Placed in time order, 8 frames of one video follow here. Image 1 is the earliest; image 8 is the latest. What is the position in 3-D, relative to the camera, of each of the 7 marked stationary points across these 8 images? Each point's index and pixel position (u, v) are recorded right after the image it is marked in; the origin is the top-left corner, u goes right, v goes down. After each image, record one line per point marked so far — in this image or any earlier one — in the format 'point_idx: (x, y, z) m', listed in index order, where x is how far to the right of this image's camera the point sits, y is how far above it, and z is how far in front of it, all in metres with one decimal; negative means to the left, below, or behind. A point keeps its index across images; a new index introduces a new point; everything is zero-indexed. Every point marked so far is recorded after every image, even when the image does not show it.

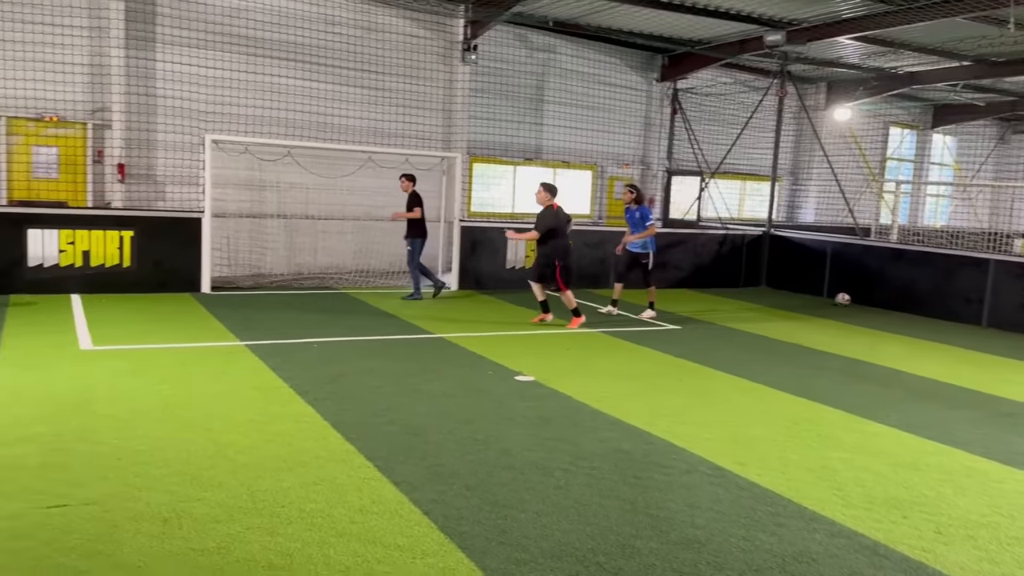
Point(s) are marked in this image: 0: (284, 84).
0: (-3.1, +2.8, +11.6) m
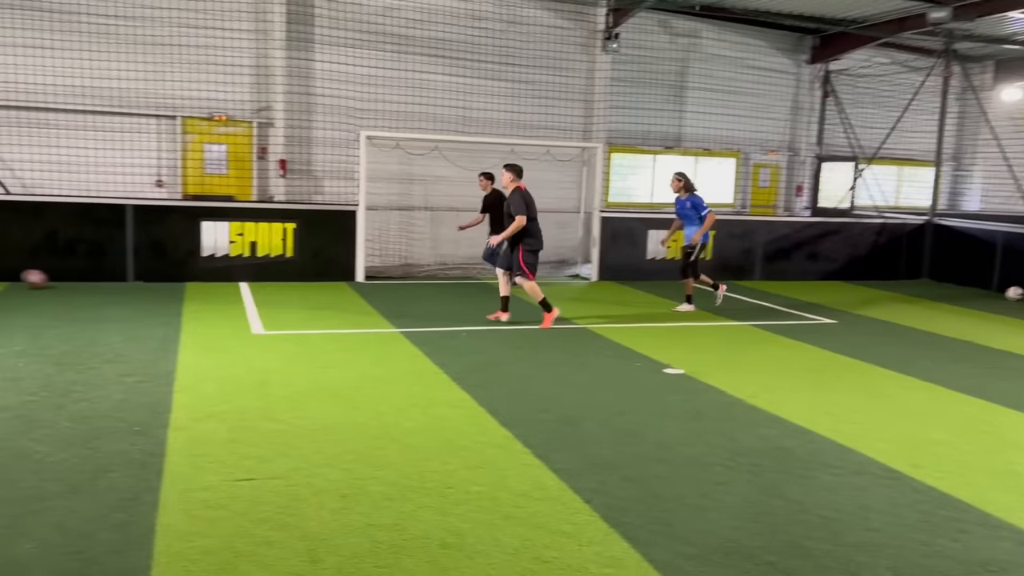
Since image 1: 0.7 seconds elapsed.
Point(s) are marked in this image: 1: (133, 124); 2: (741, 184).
0: (-1.1, +2.9, +11.9) m
1: (-4.7, +2.0, +10.6) m
2: (+4.1, +1.9, +15.3) m
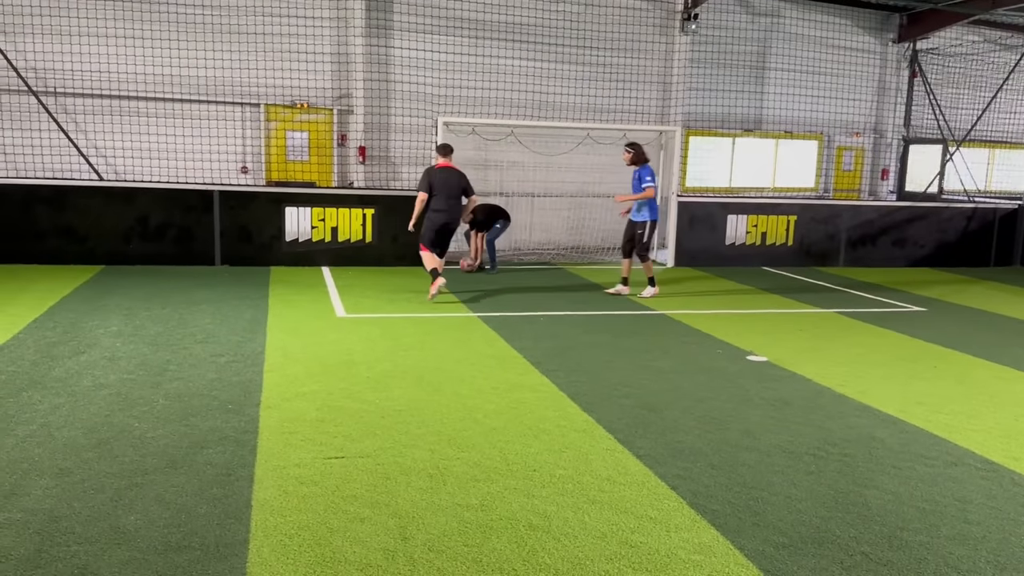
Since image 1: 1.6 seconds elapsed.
0: (-0.1, +3.1, +11.9) m
1: (-3.8, +2.2, +10.9) m
2: (+5.4, +2.1, +14.8) m
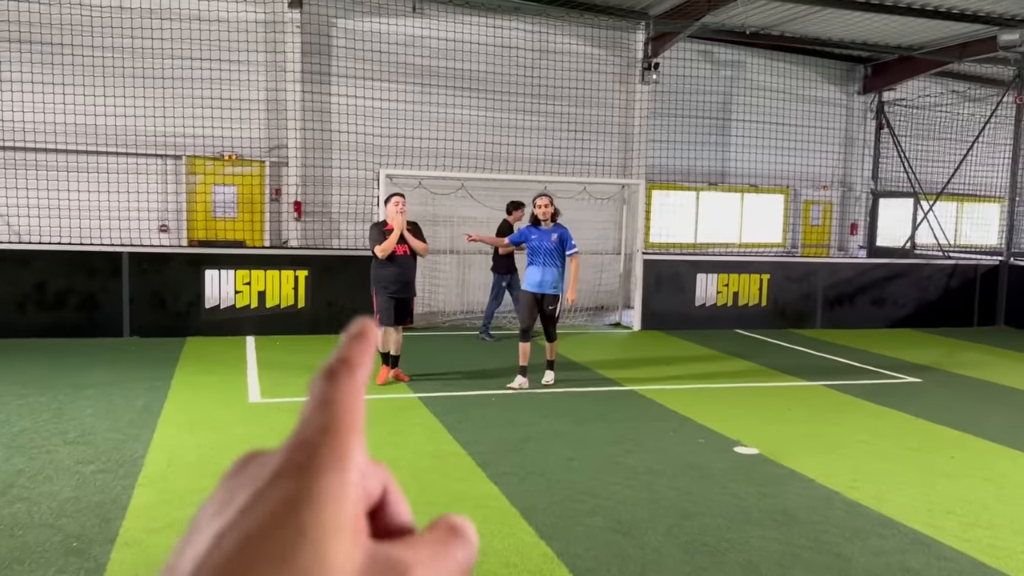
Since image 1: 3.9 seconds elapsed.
0: (-0.7, +2.2, +11.1) m
1: (-4.3, +1.4, +9.8) m
2: (+4.6, +1.1, +14.2) m
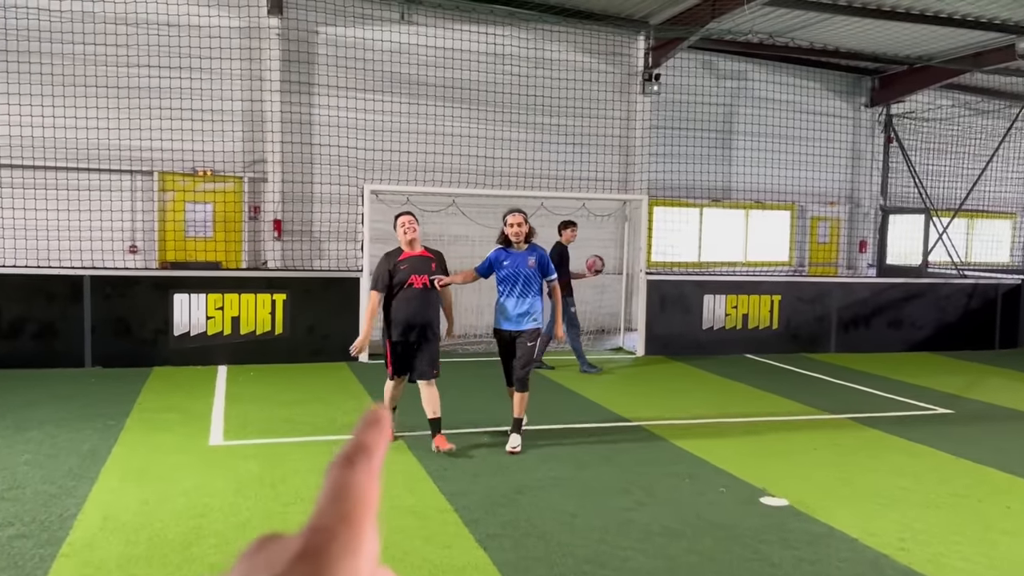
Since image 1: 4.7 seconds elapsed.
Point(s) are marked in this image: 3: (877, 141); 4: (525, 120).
0: (-0.8, +2.0, +10.5) m
1: (-4.4, +1.1, +9.2) m
2: (+4.5, +0.8, +13.6) m
3: (+6.0, +2.4, +13.9) m
4: (+0.2, +2.1, +10.8) m
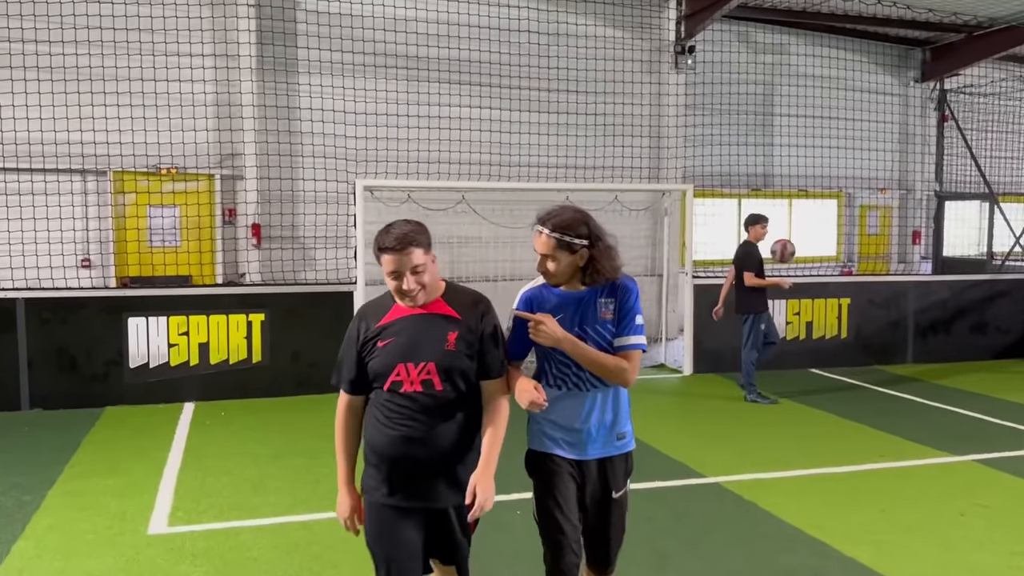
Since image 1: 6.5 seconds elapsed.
0: (-0.6, +1.9, +9.0) m
1: (-4.2, +0.9, +7.7) m
2: (+4.8, +0.8, +12.1) m
3: (+6.1, +2.5, +12.5) m
4: (+0.3, +2.1, +9.4) m
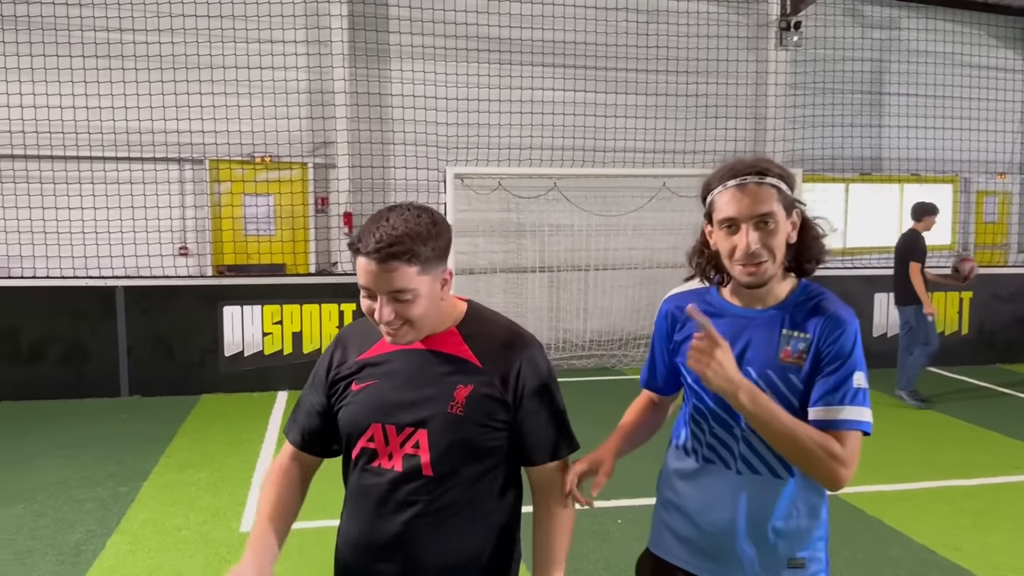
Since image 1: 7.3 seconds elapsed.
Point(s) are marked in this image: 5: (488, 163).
0: (+0.4, +2.0, +8.7) m
1: (-3.4, +1.1, +7.8) m
2: (+6.0, +0.9, +11.3) m
3: (+7.4, +2.6, +11.5) m
4: (+1.3, +2.2, +9.0) m
5: (-0.2, +1.3, +8.7) m
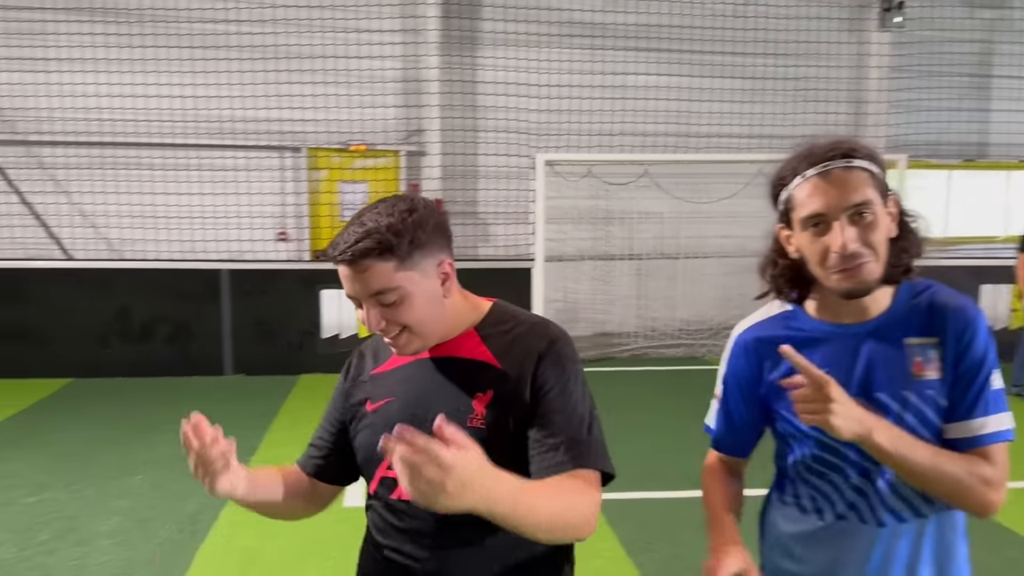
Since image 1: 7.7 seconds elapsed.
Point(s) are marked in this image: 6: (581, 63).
0: (+1.3, +2.1, +8.7) m
1: (-2.5, +1.2, +8.1) m
2: (+7.1, +1.0, +10.7) m
3: (+8.5, +2.7, +10.8) m
4: (+2.3, +2.3, +8.8) m
5: (+0.7, +1.4, +8.6) m
6: (+0.7, +2.2, +8.5) m
